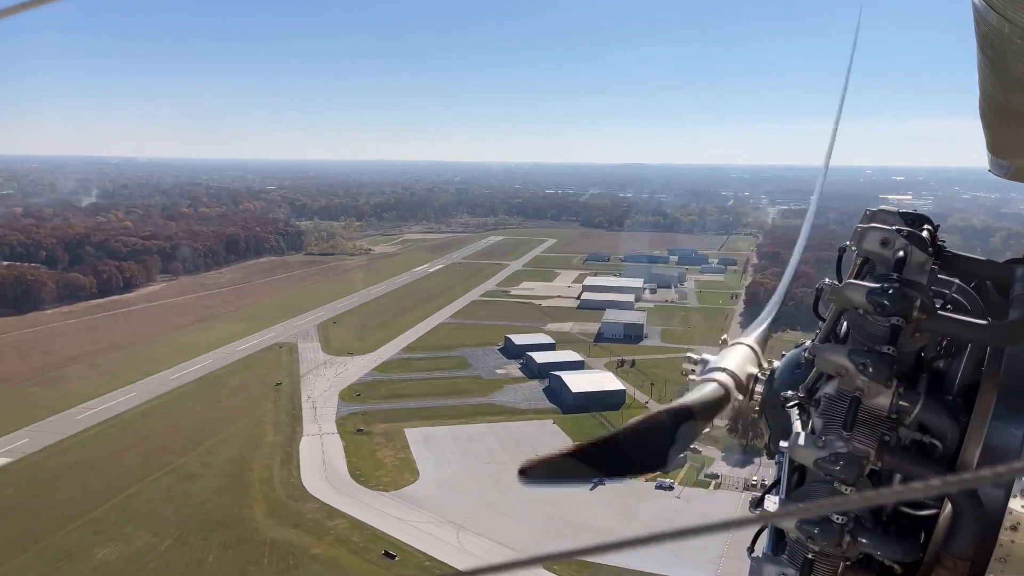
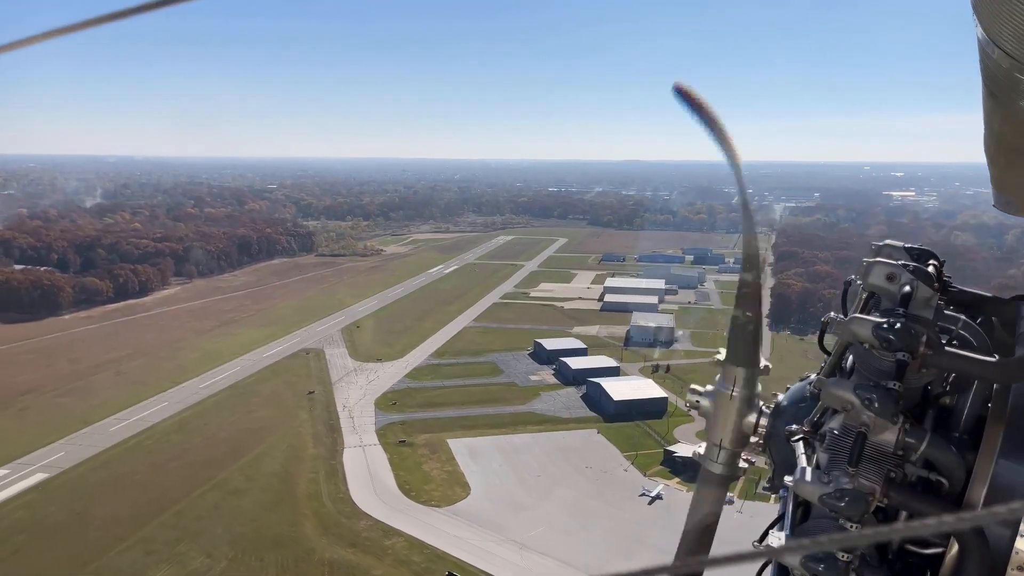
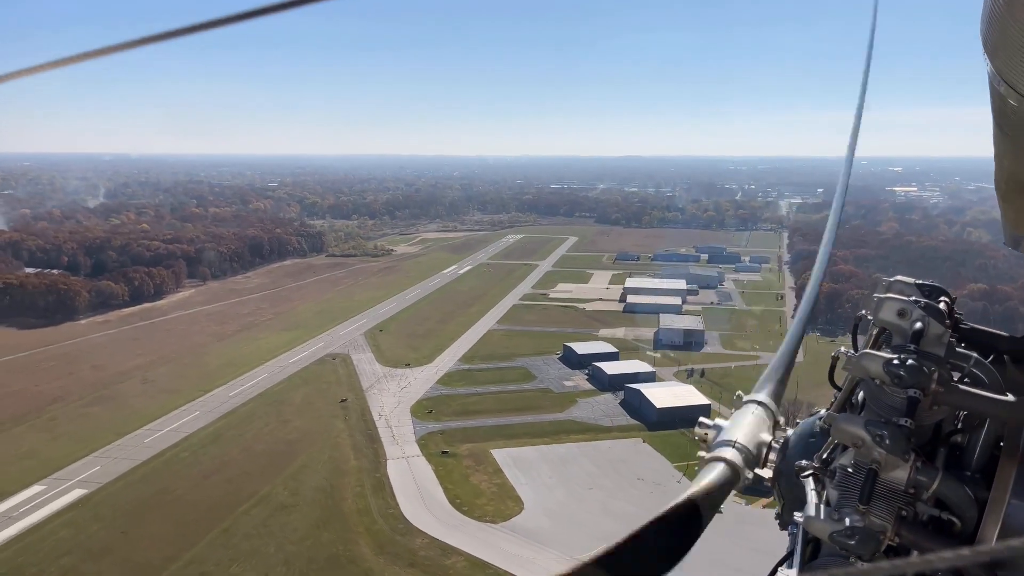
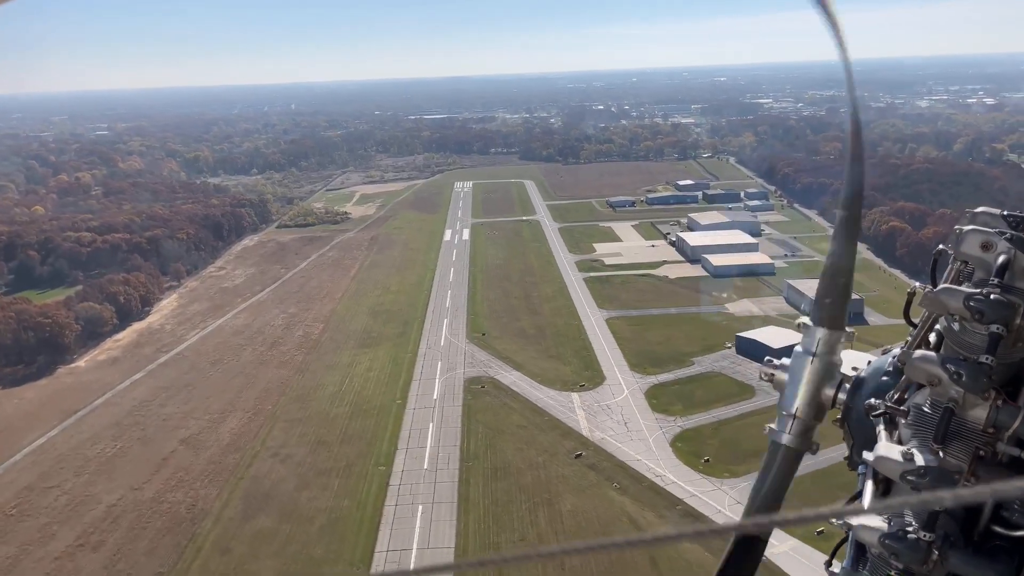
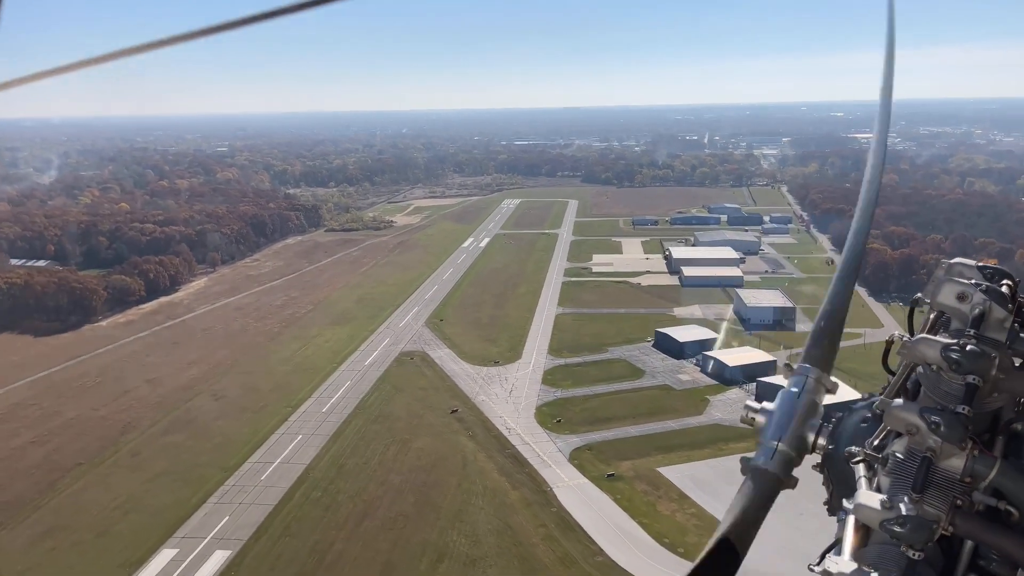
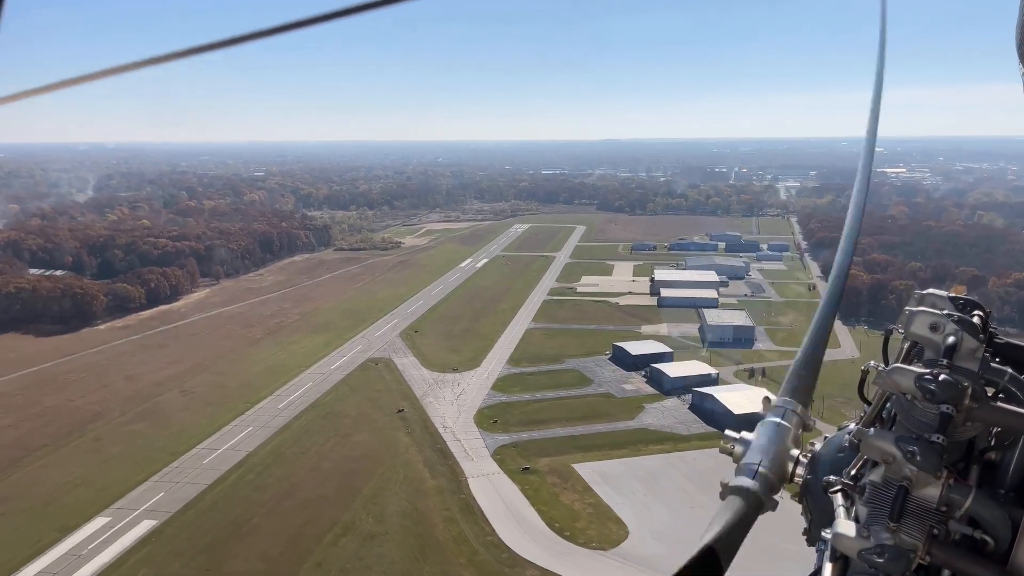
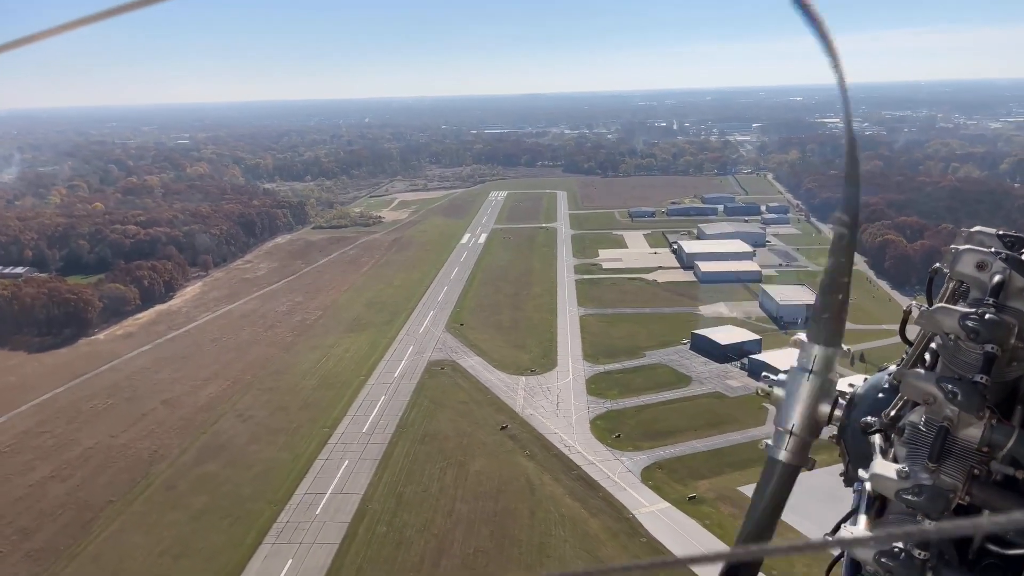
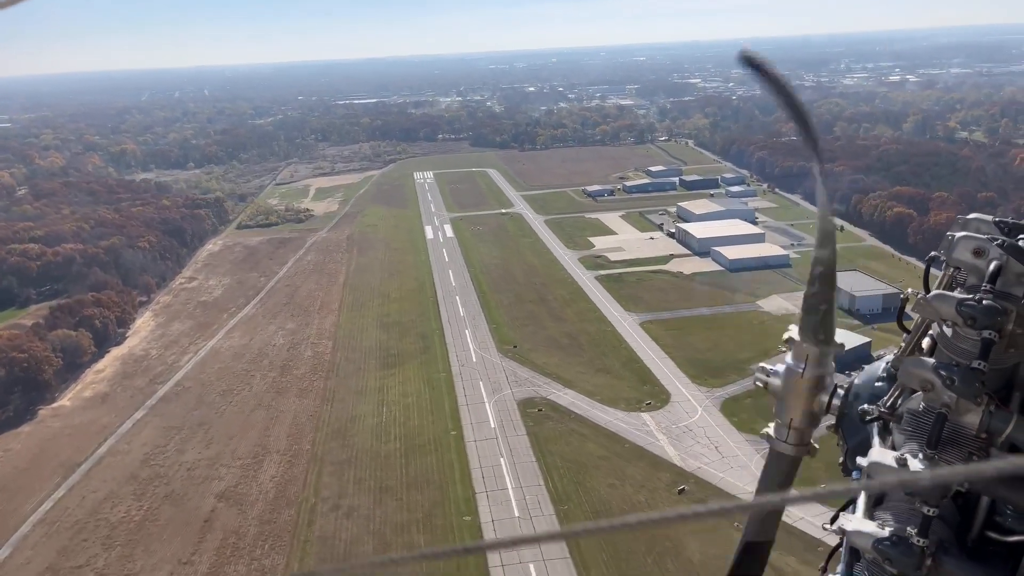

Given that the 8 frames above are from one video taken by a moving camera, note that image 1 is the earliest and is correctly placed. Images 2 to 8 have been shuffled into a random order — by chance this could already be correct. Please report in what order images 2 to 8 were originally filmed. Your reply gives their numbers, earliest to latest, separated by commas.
2, 3, 6, 5, 7, 4, 8
